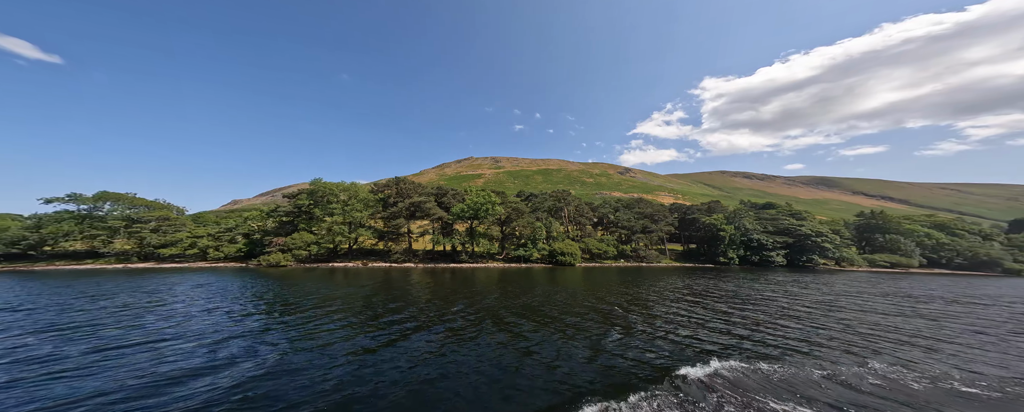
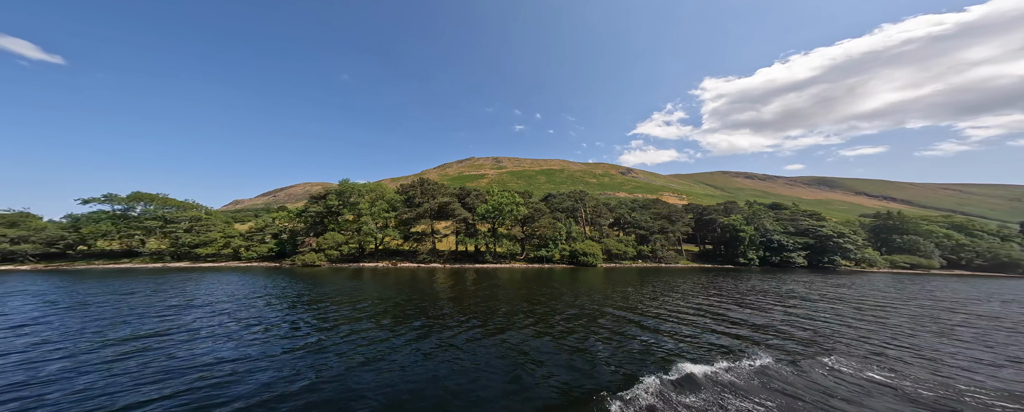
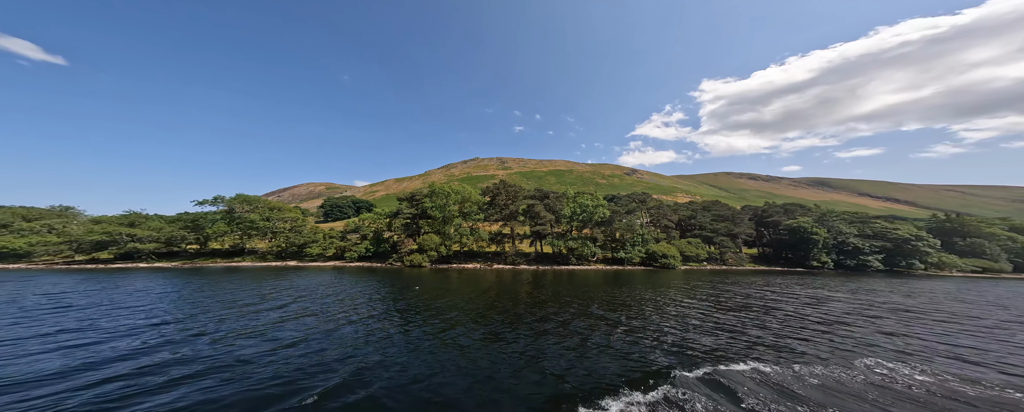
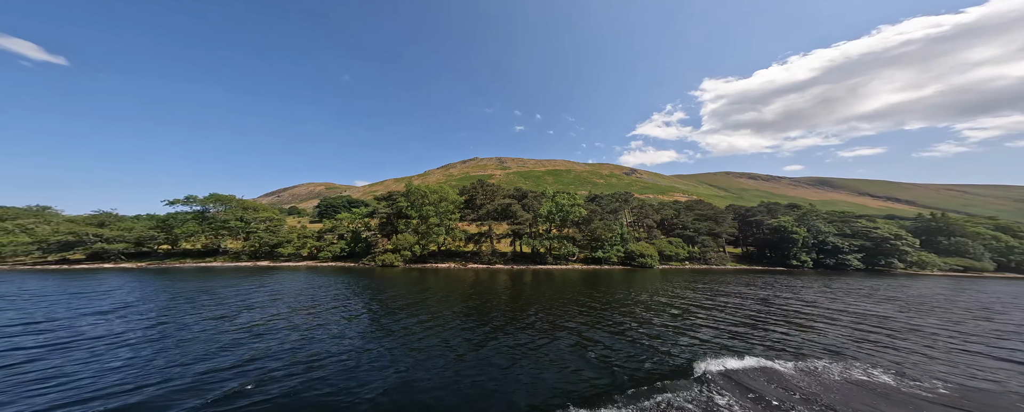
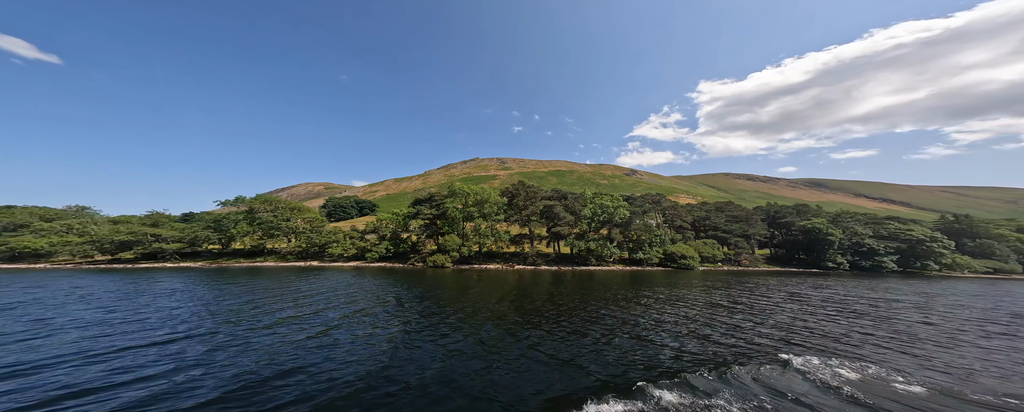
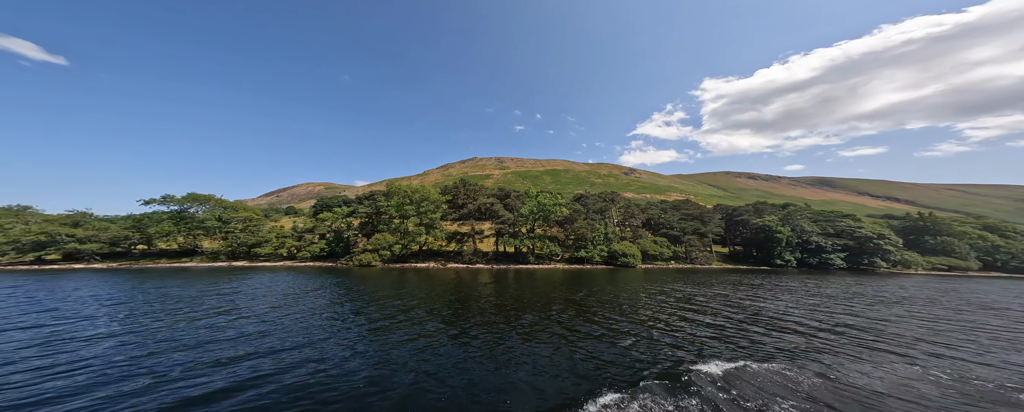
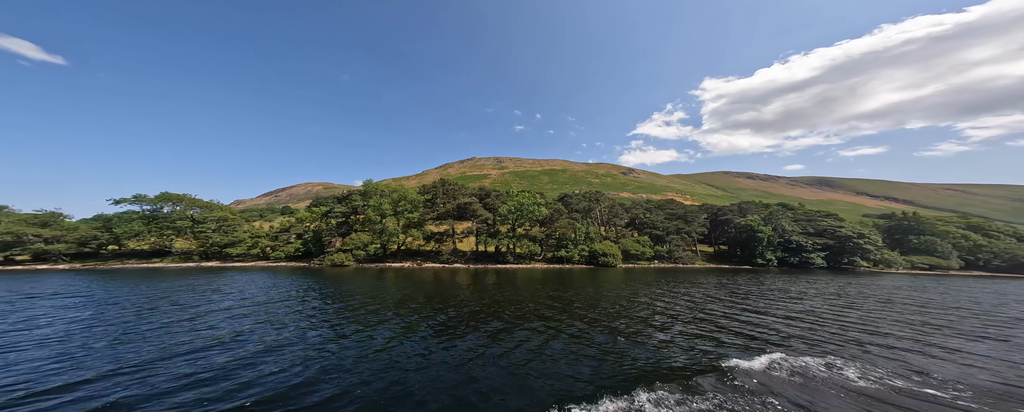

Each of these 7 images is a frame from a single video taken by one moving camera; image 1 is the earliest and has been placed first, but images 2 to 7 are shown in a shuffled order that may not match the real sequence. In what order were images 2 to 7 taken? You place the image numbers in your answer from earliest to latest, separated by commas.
2, 7, 6, 4, 3, 5
